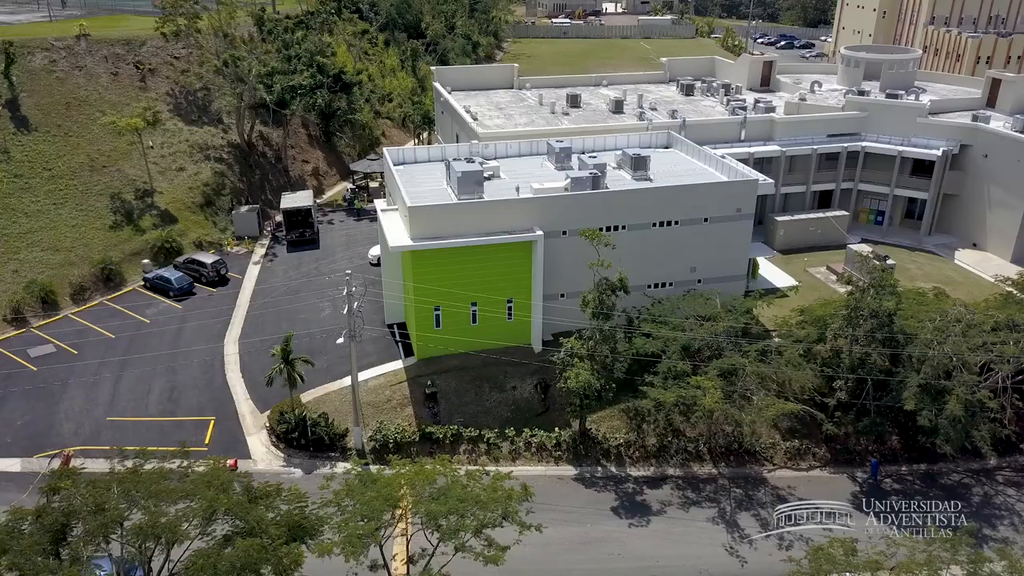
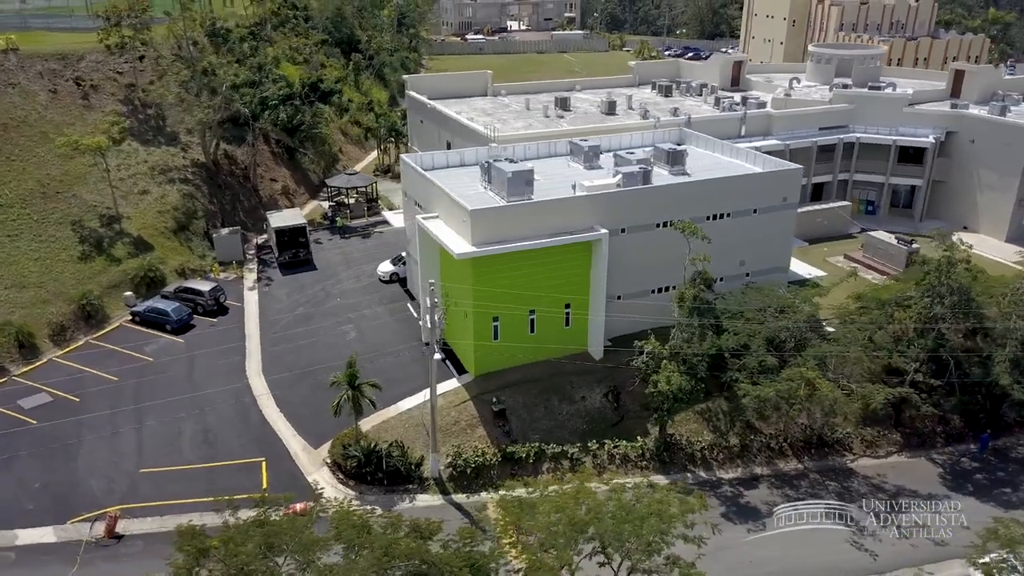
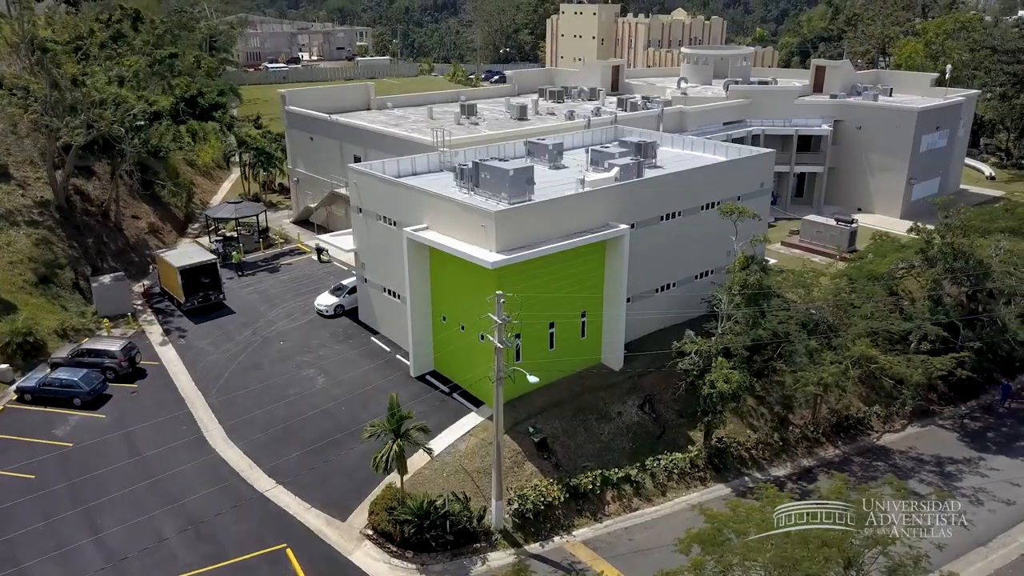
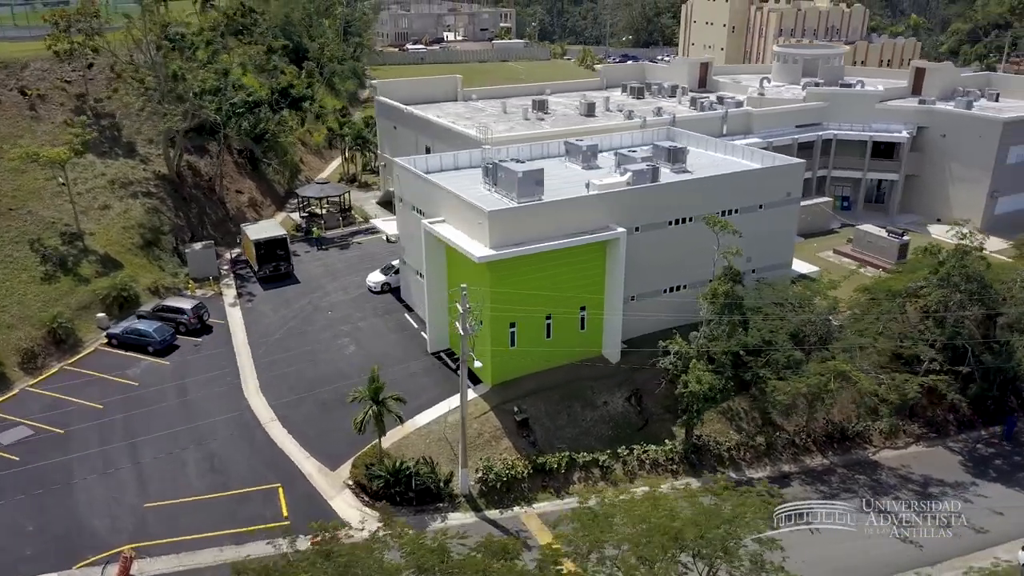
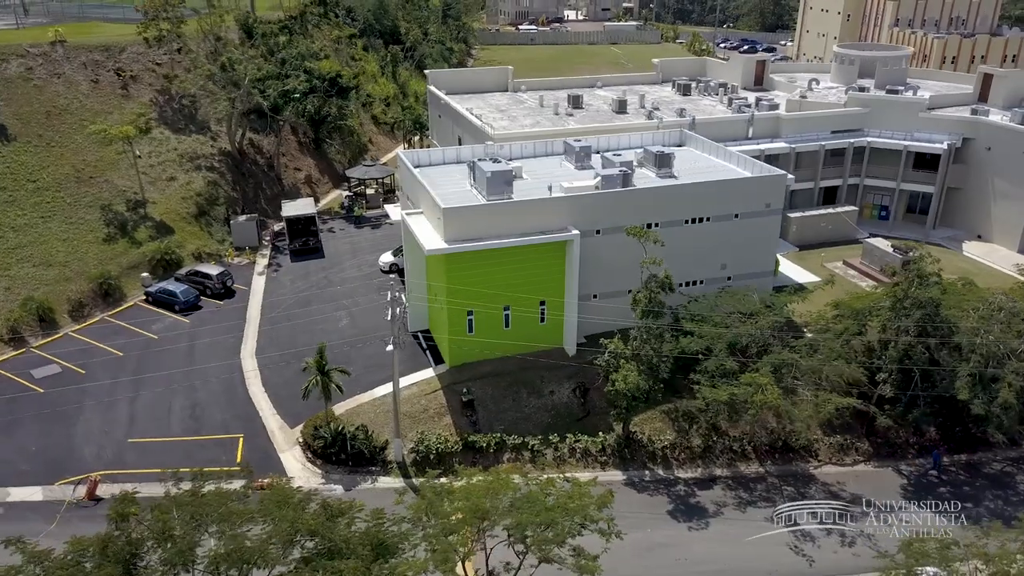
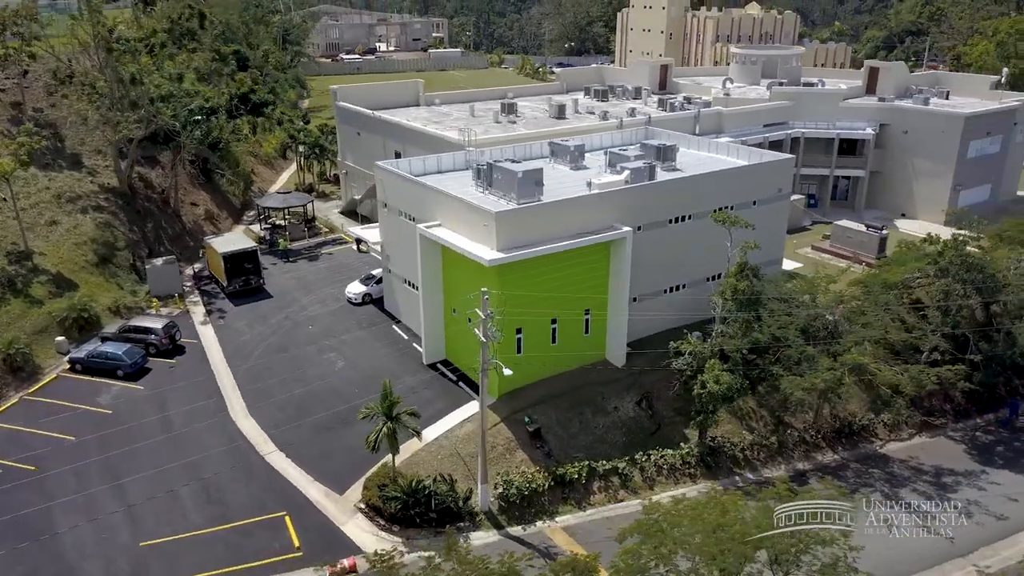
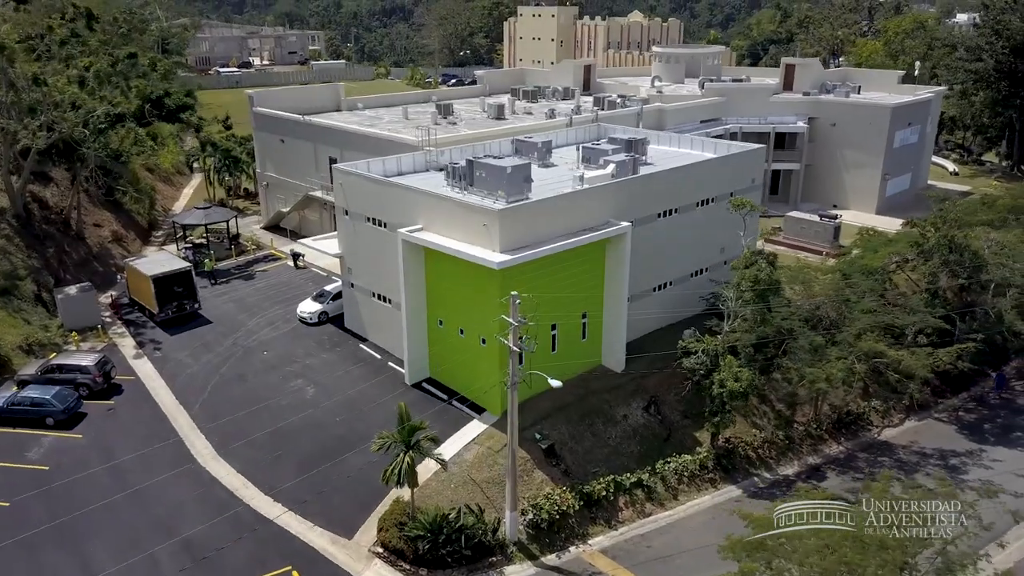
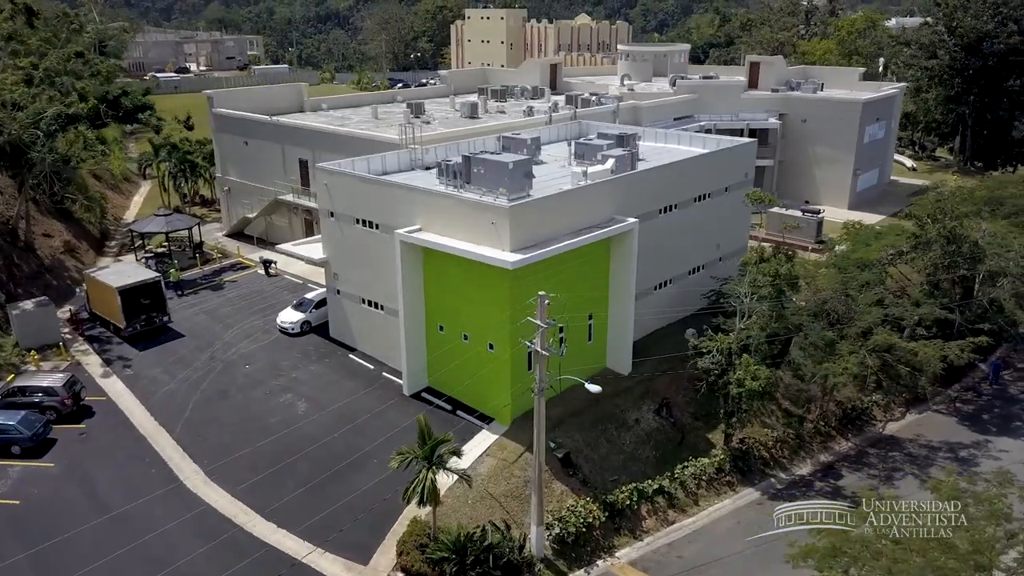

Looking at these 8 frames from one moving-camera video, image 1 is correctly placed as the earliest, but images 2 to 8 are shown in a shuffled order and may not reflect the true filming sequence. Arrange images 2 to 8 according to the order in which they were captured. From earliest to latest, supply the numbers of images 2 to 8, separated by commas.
5, 2, 4, 6, 3, 7, 8
